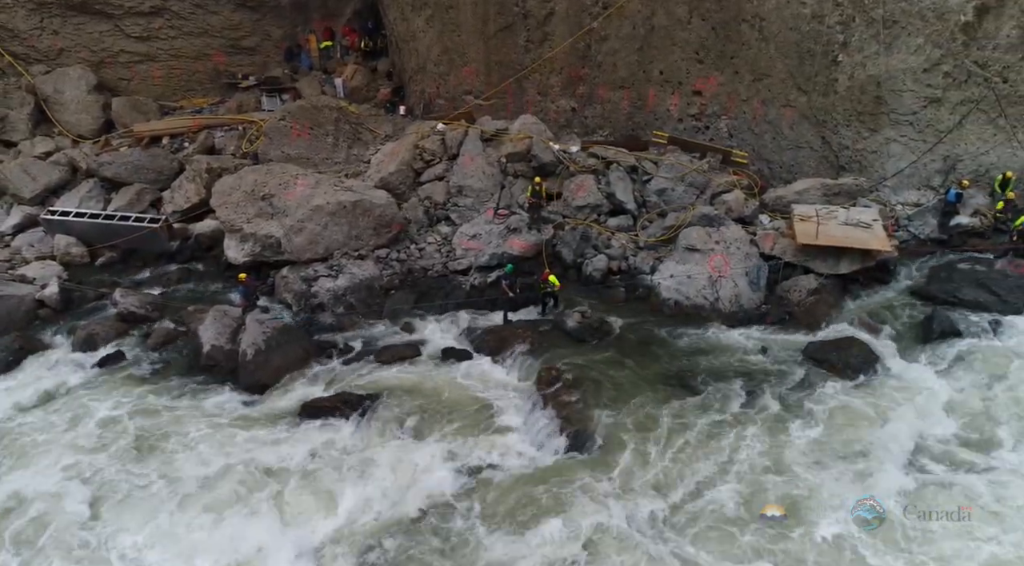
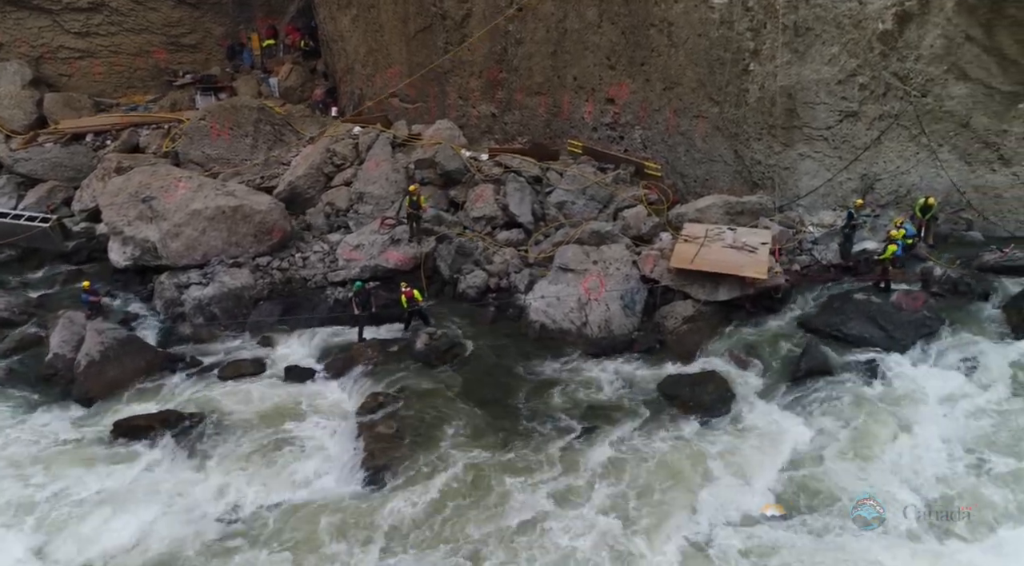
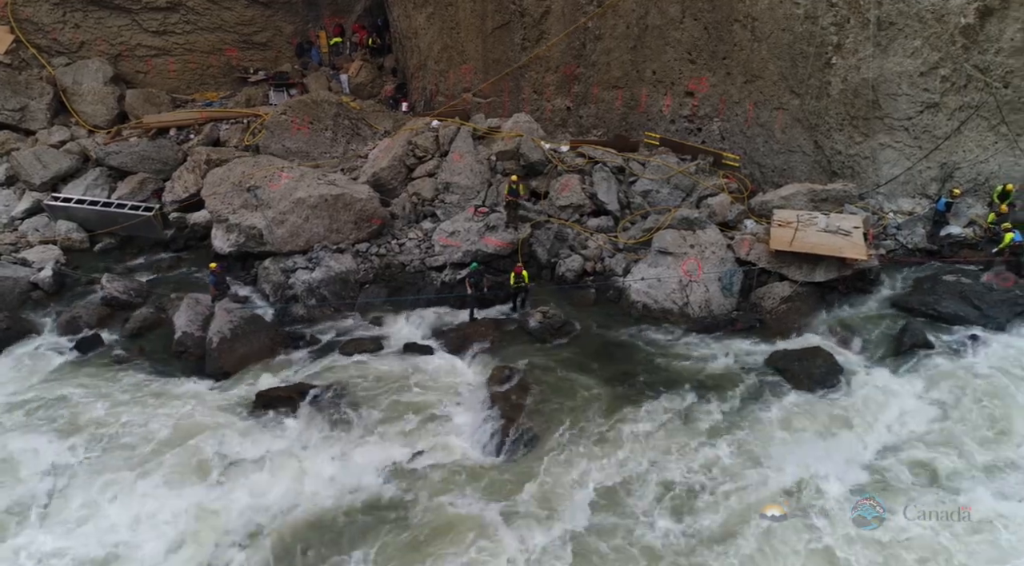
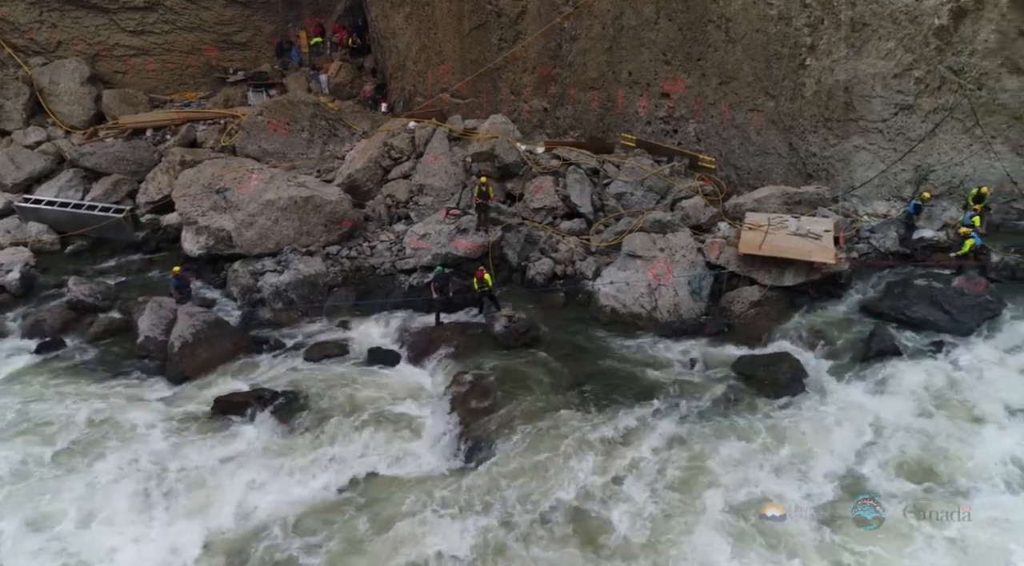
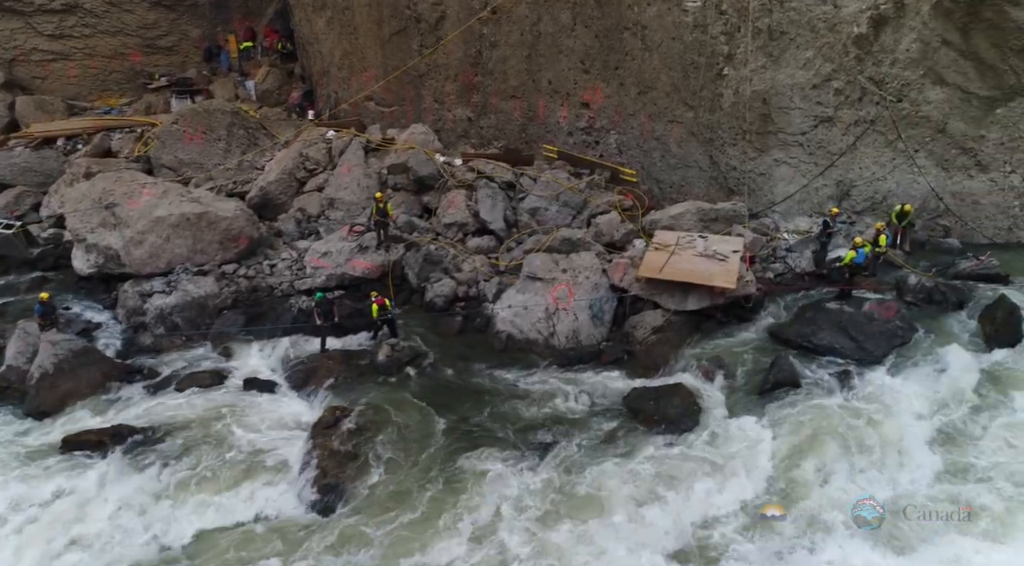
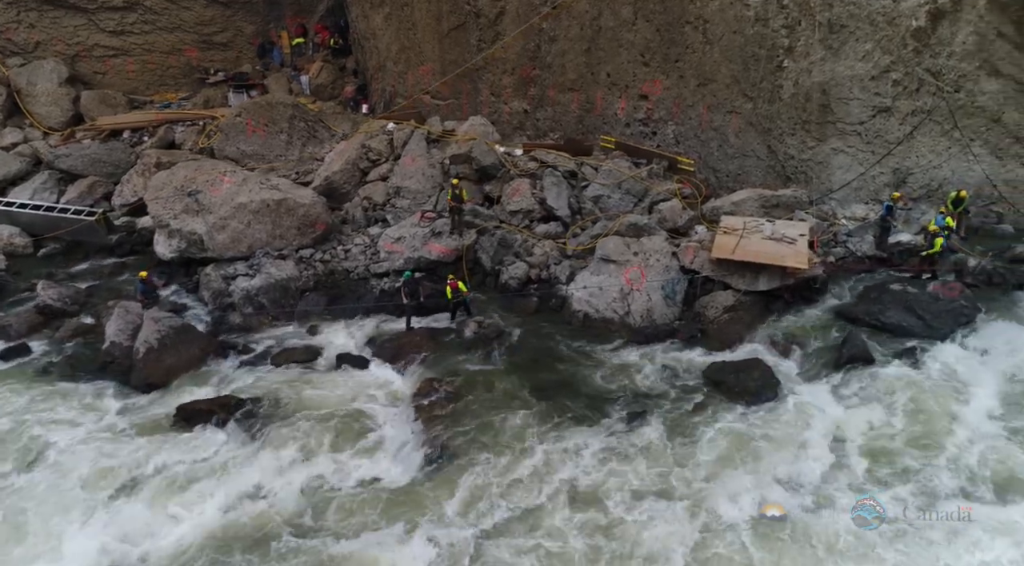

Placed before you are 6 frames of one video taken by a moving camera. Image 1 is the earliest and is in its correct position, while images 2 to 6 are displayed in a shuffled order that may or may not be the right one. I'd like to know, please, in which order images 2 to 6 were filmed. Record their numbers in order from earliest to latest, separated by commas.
3, 4, 6, 2, 5
